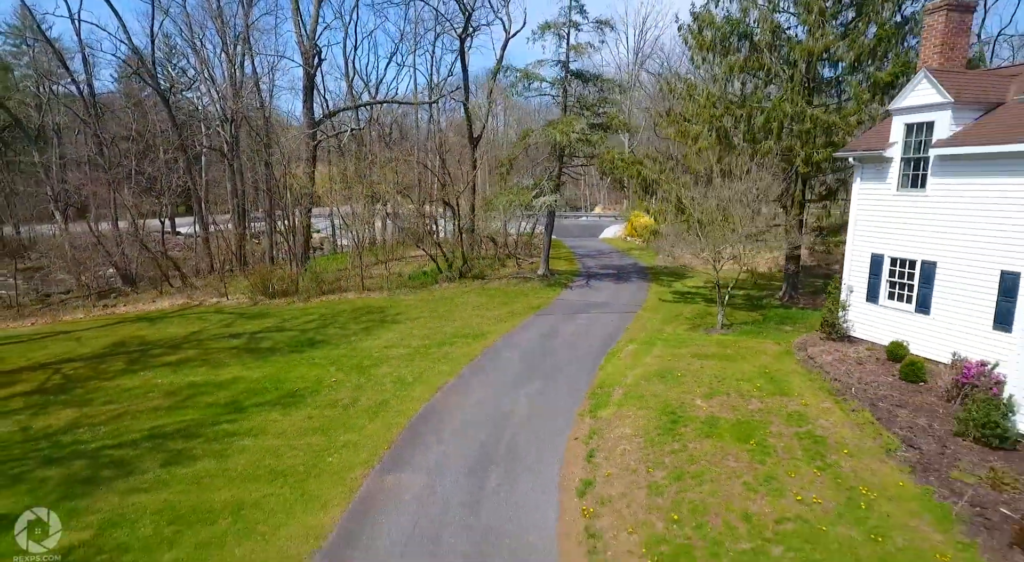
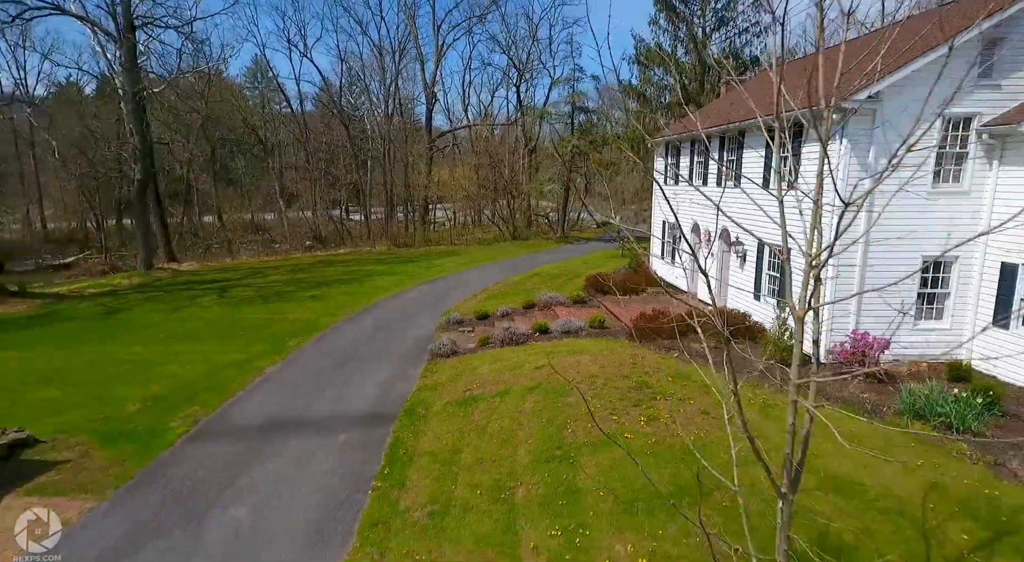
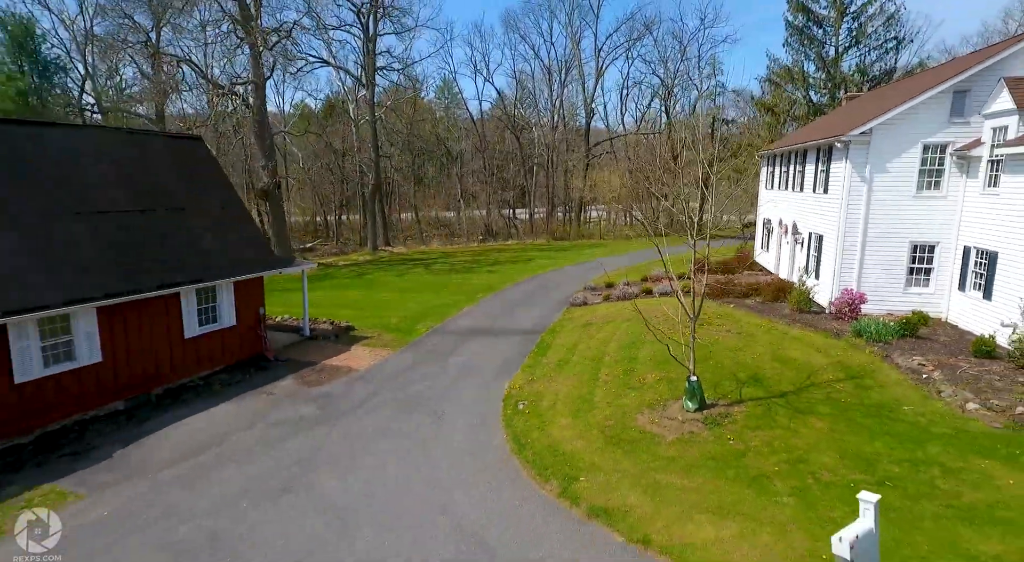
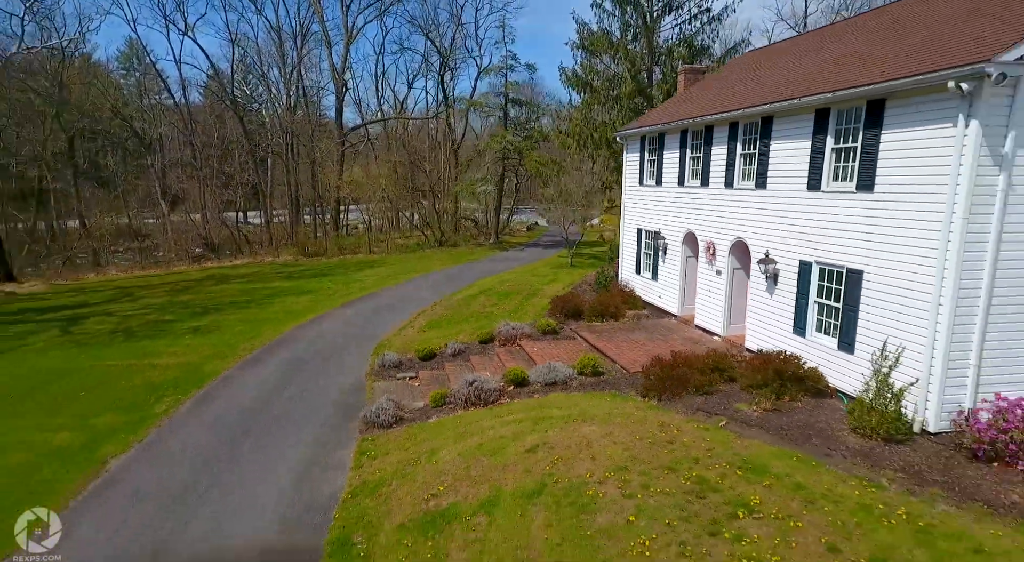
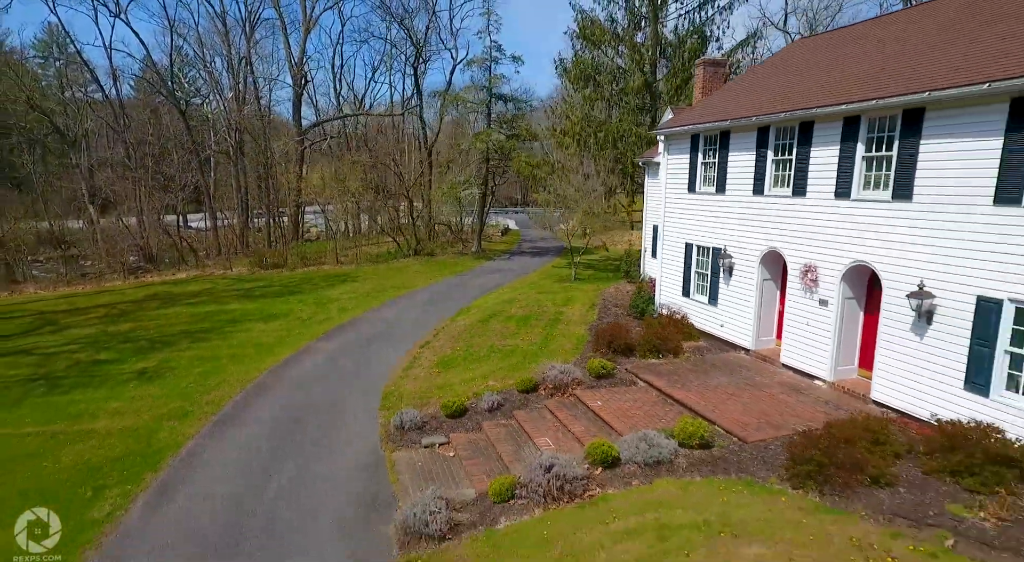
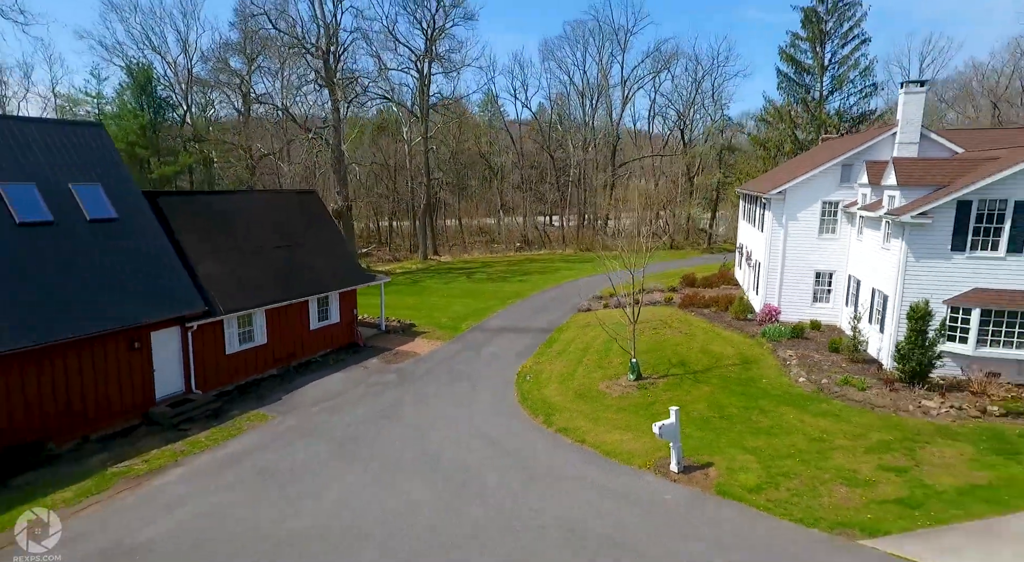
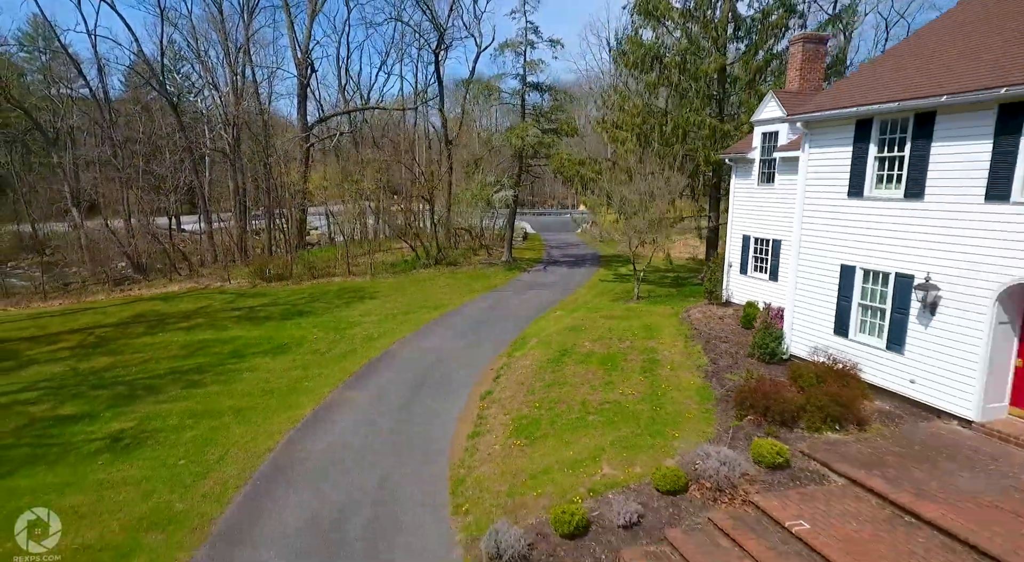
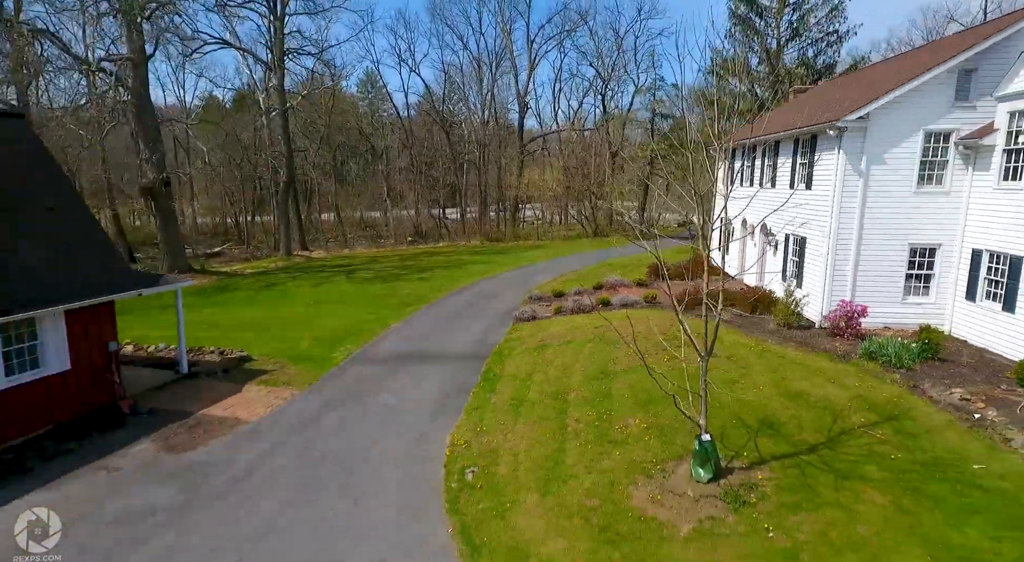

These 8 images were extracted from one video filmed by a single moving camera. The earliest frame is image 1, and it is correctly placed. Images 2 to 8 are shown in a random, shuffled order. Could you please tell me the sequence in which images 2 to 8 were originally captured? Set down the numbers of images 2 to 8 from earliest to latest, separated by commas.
7, 5, 4, 2, 8, 3, 6
